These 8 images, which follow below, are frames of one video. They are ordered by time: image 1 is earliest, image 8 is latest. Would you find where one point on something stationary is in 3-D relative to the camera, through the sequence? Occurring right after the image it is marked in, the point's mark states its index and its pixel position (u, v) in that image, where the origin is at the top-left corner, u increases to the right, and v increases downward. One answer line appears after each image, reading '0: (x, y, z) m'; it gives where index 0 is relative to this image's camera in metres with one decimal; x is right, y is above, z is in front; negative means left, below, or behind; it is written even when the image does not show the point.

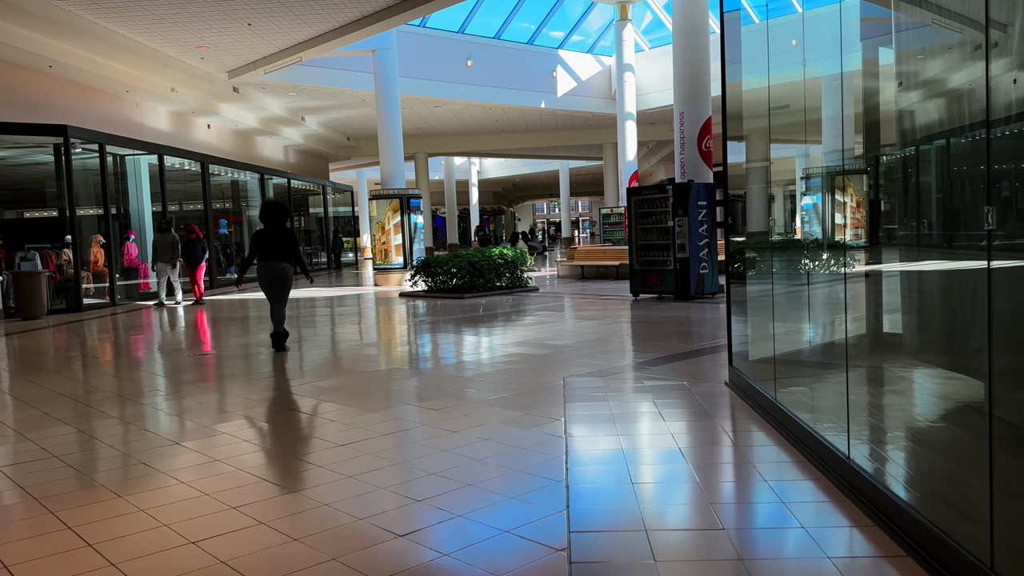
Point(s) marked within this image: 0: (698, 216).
0: (+2.5, +1.0, +10.6) m
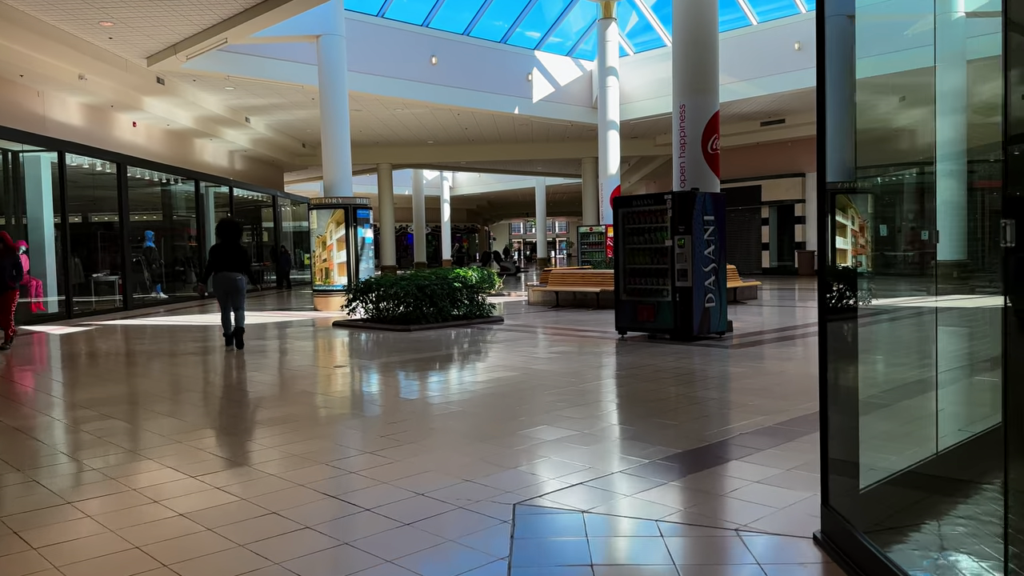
0: (+2.0, +0.6, +8.3) m
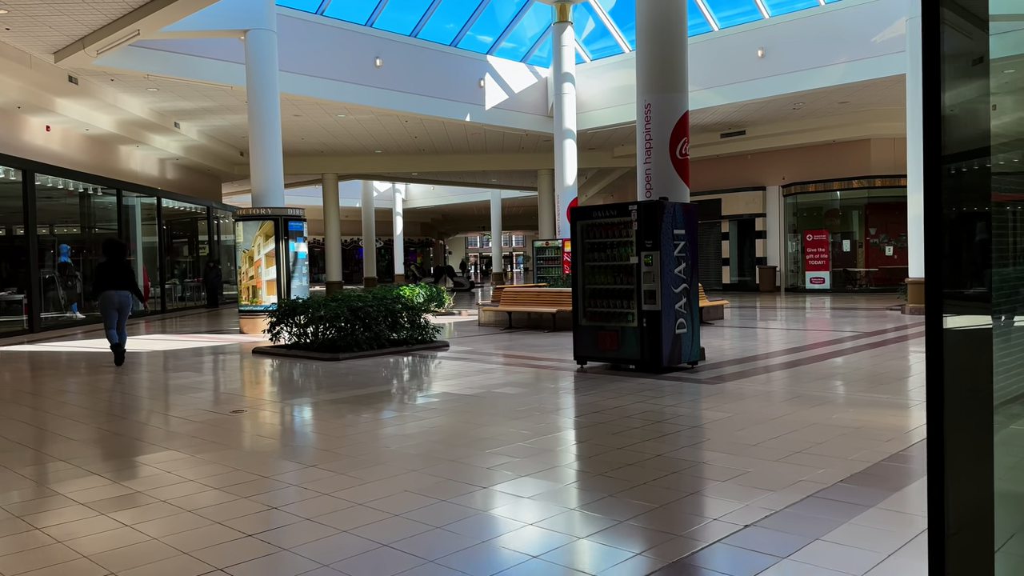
0: (+1.5, +0.3, +7.2) m
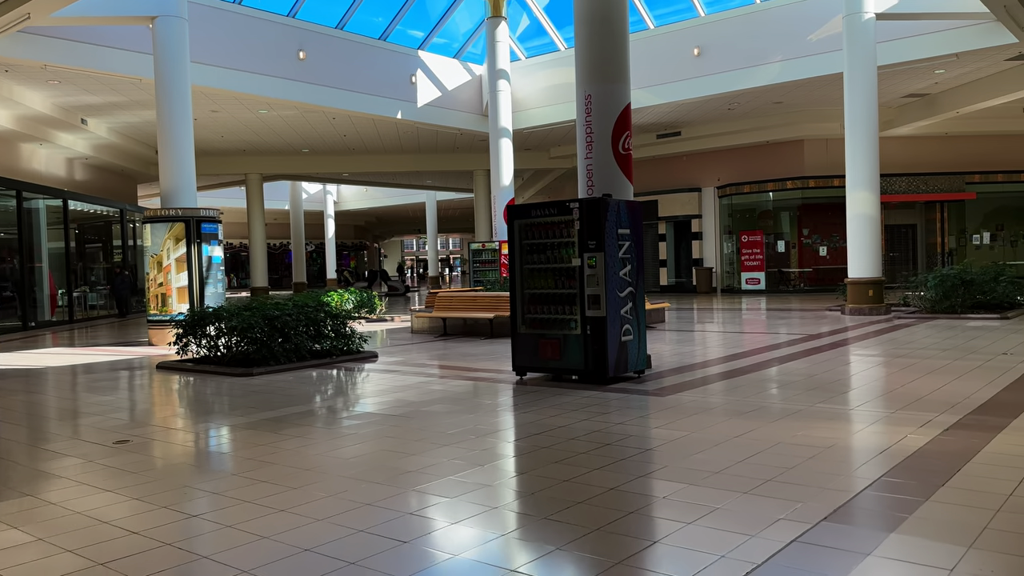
0: (+0.9, +0.3, +6.7) m
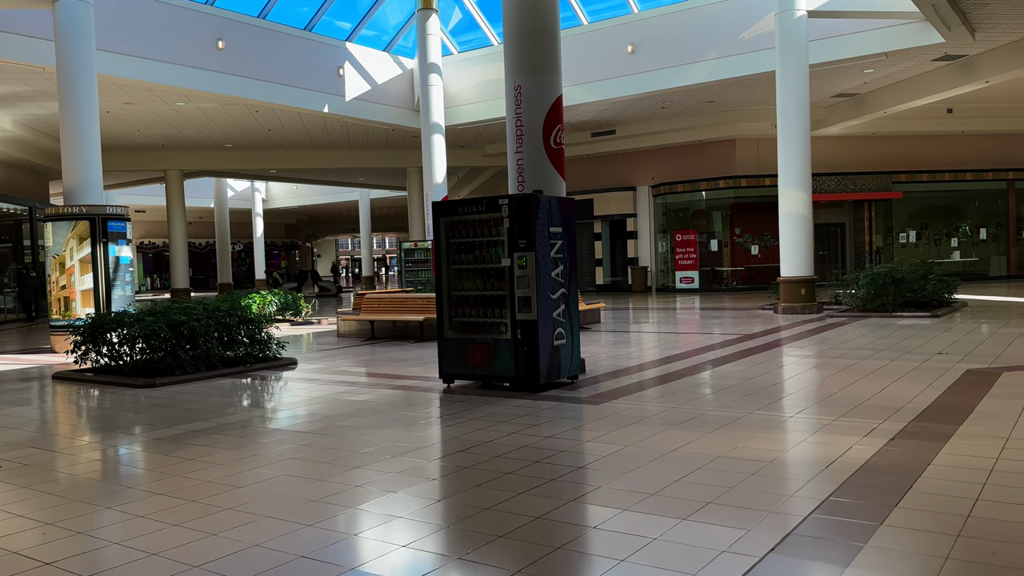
0: (+0.3, +0.3, +6.3) m
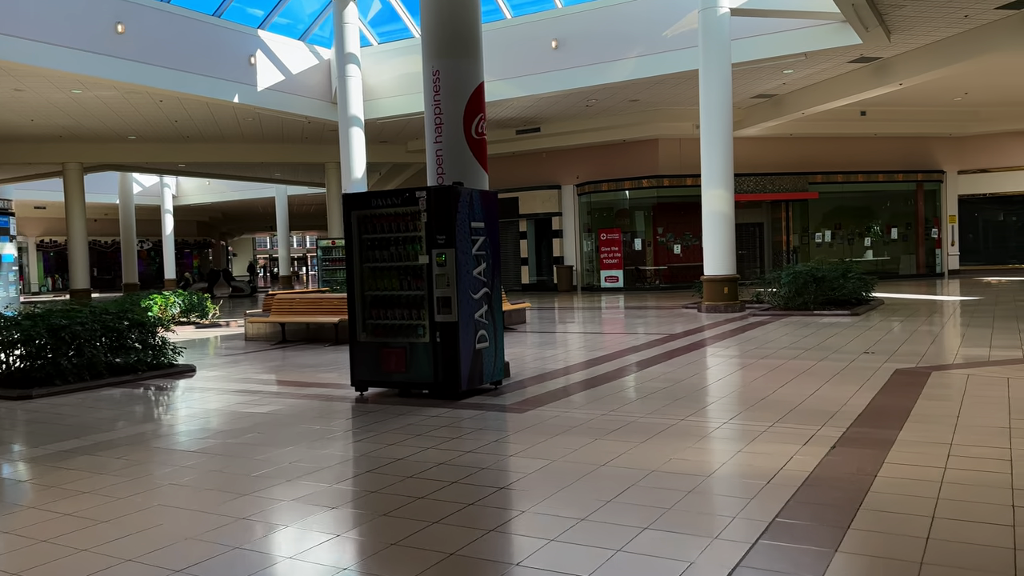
0: (-0.3, +0.3, +5.9) m
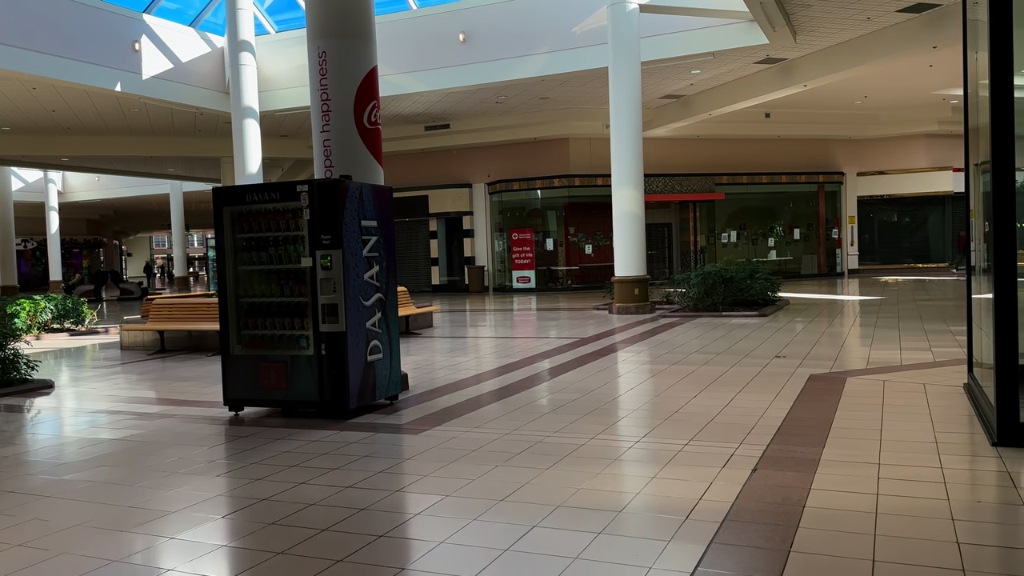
0: (-1.0, +0.3, +5.3) m
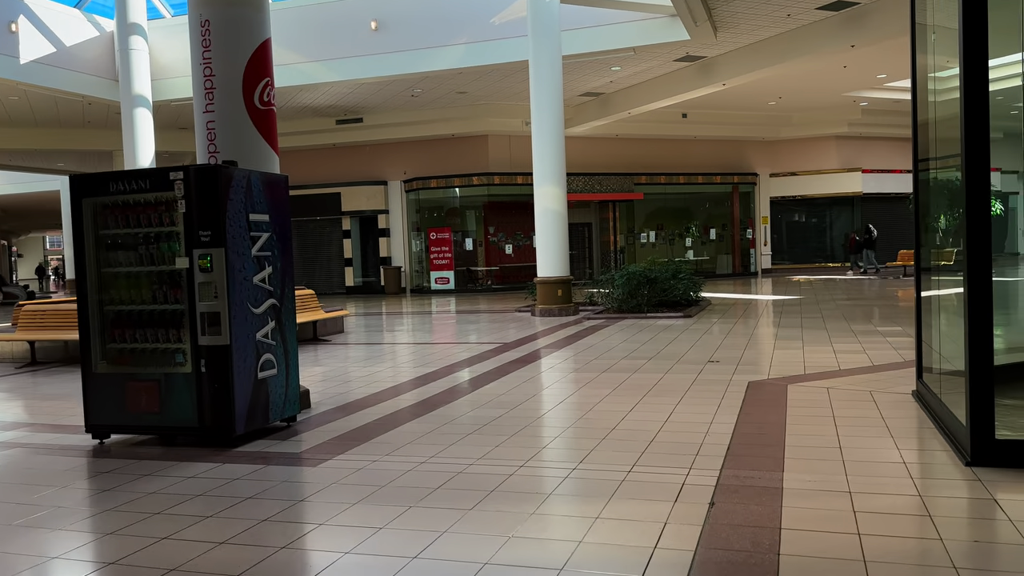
0: (-1.5, +0.2, +4.5) m
